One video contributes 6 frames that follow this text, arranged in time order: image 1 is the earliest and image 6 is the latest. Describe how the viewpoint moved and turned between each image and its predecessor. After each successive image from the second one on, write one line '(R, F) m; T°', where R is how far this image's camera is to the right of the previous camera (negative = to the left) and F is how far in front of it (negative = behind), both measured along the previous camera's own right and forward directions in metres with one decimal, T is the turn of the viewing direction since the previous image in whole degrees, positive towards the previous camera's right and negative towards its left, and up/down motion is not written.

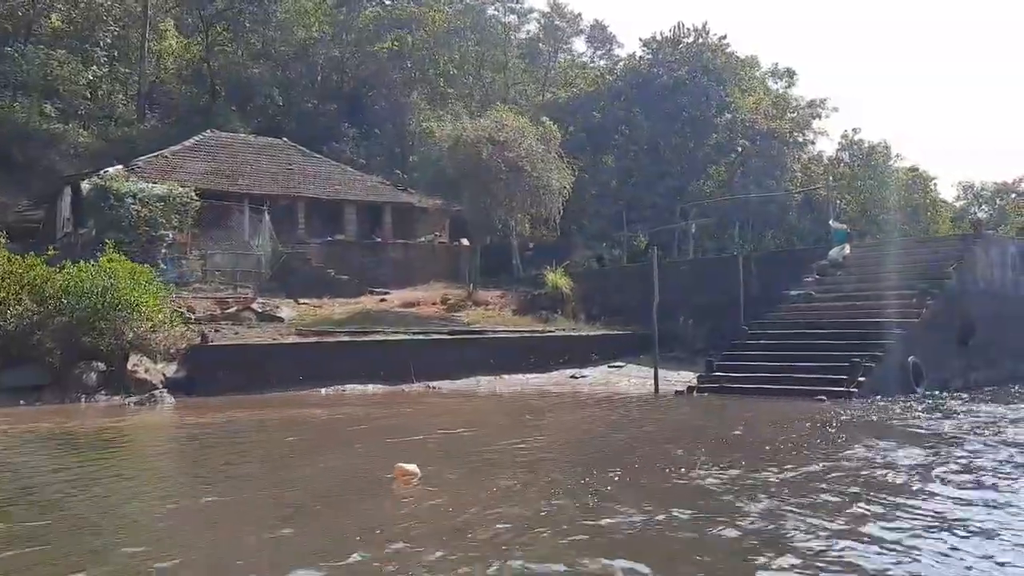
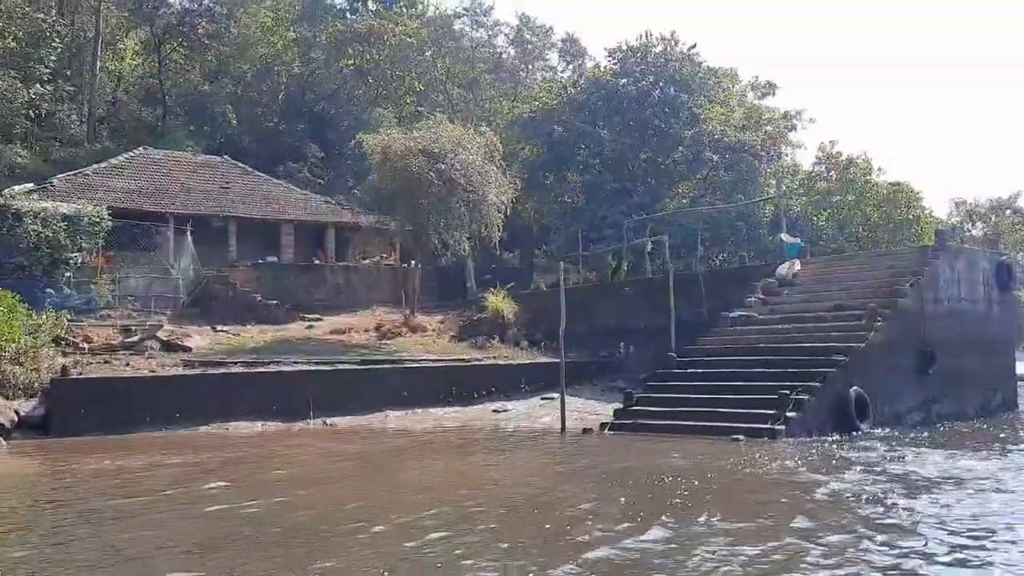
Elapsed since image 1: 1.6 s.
(+2.1, +2.2) m; -1°
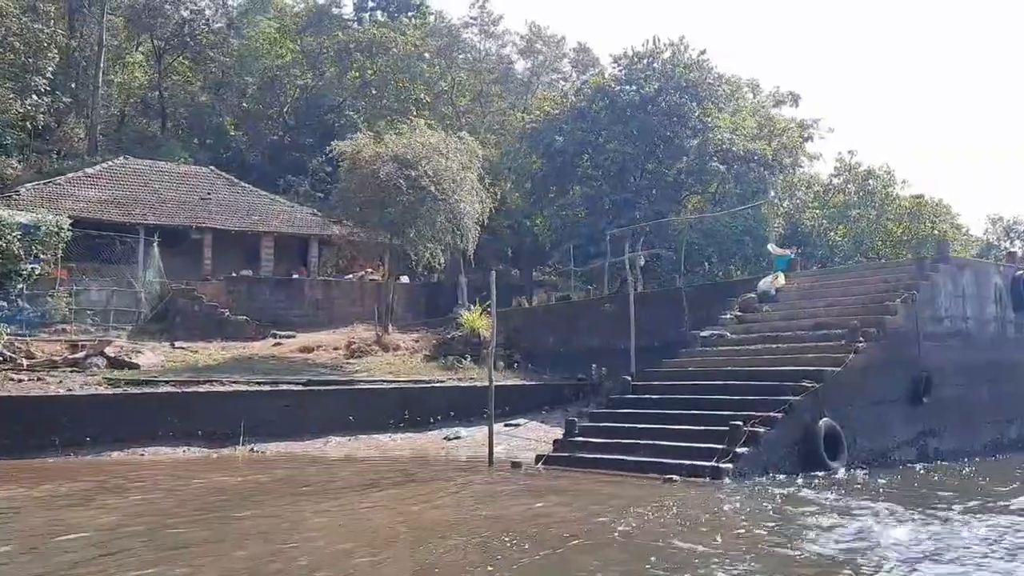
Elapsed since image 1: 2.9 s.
(+1.7, +1.8) m; -3°
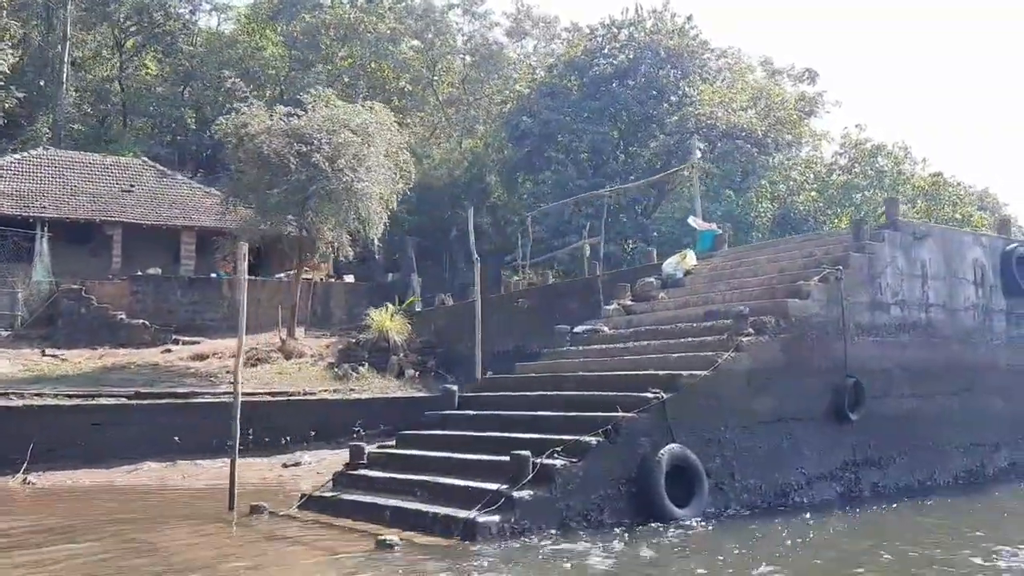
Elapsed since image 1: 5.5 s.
(+3.2, +3.6) m; -4°
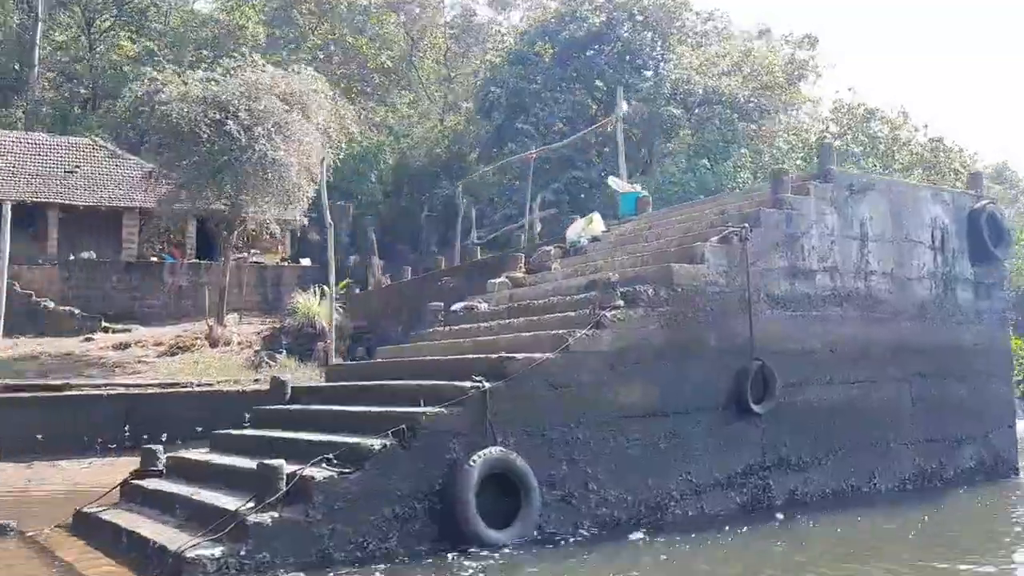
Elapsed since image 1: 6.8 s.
(+1.8, +1.8) m; -2°
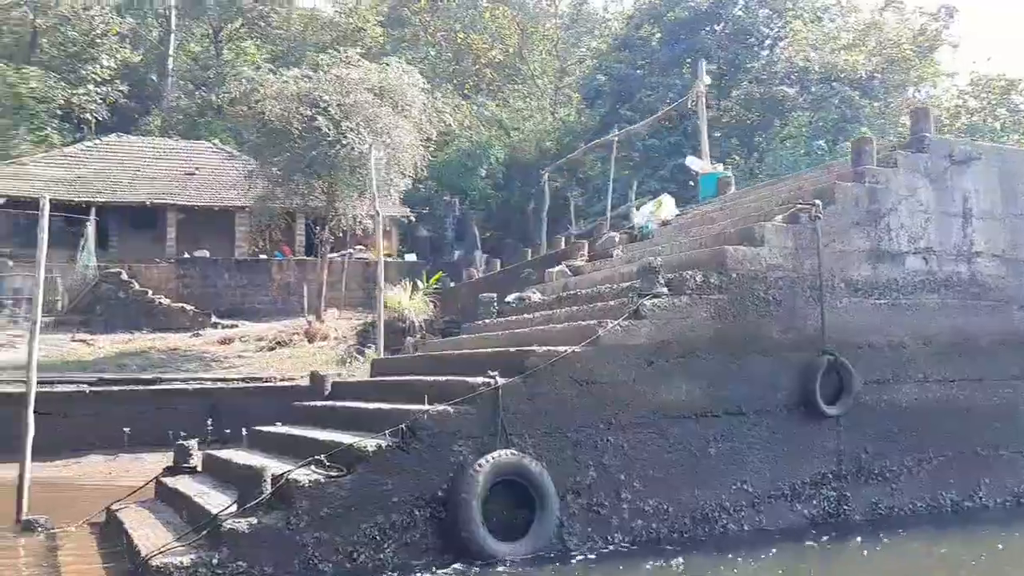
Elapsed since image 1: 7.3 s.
(+0.8, +0.7) m; -8°
